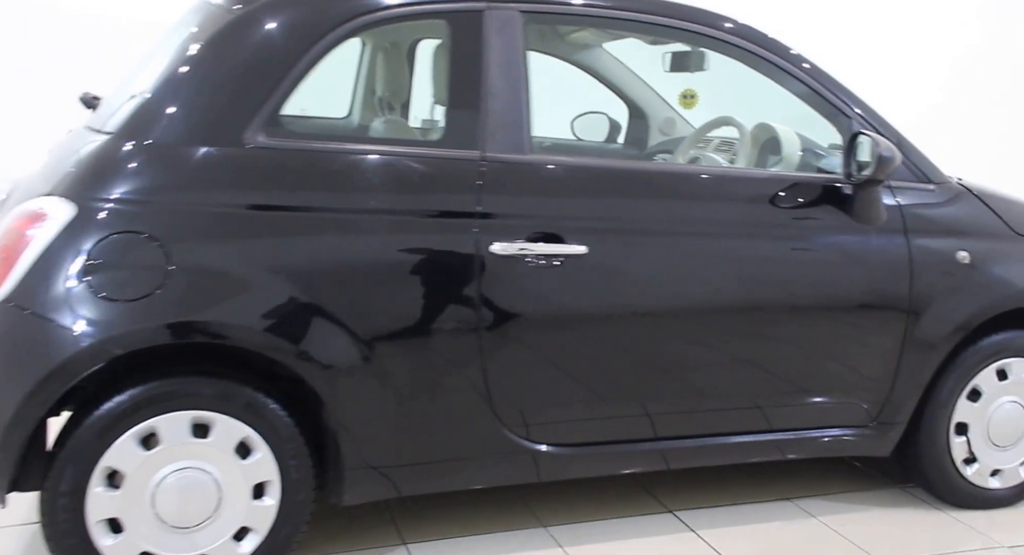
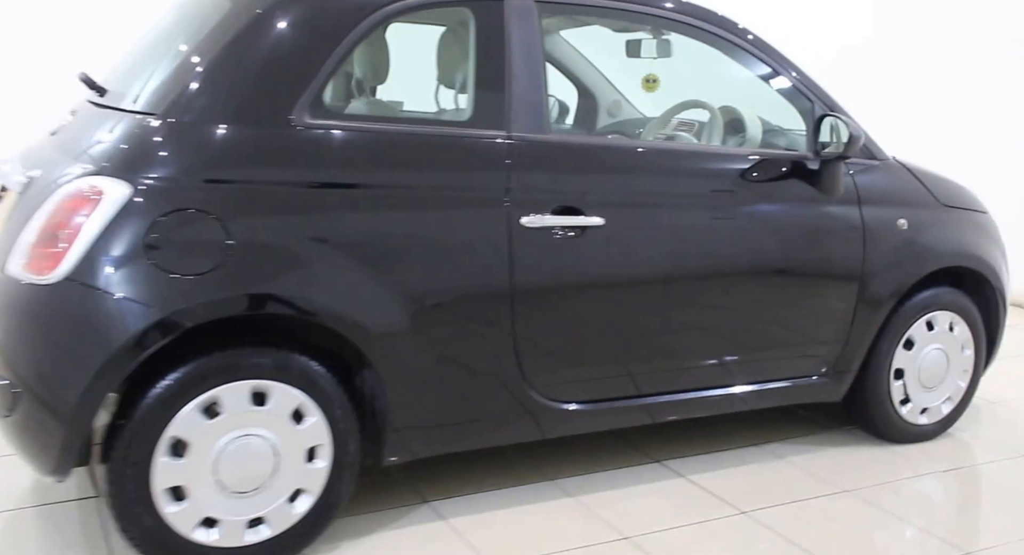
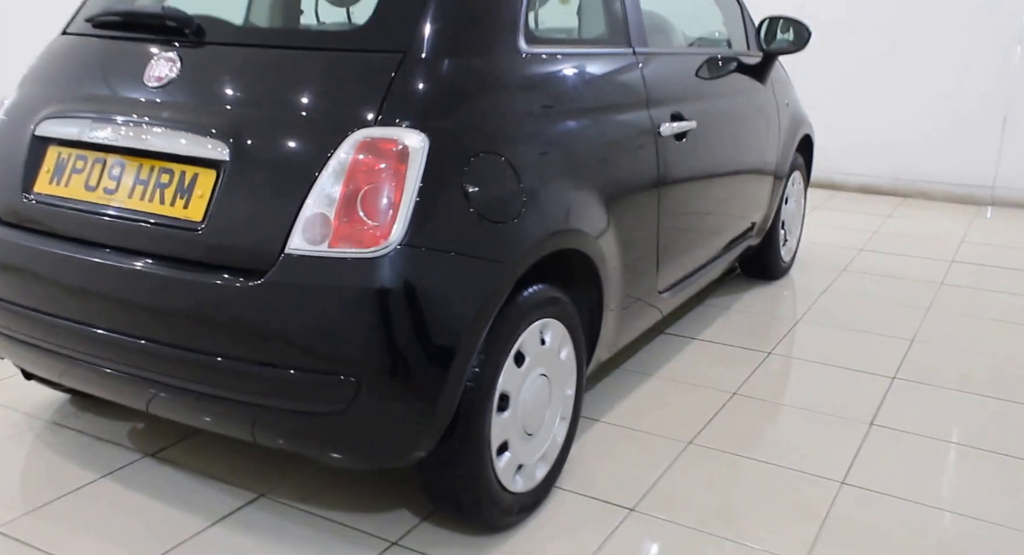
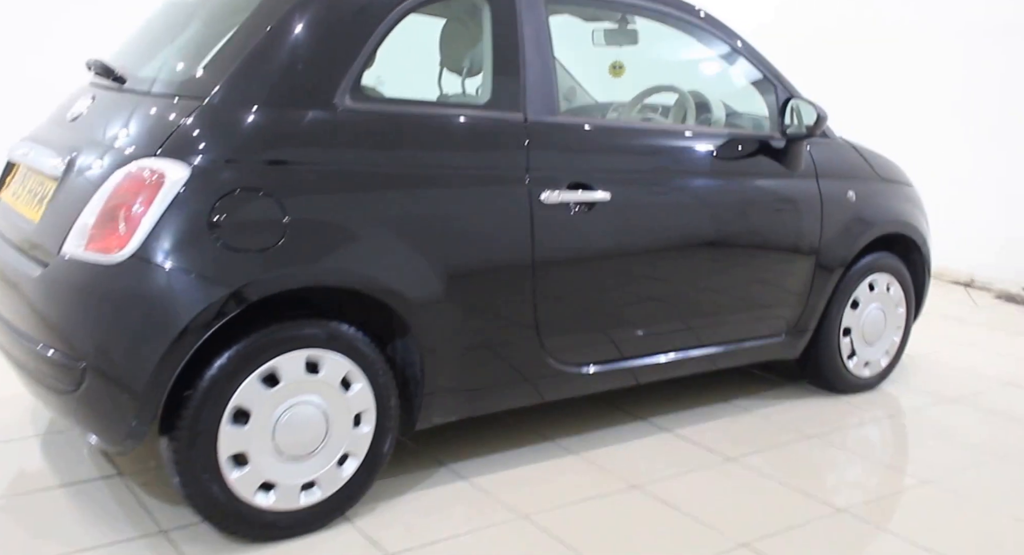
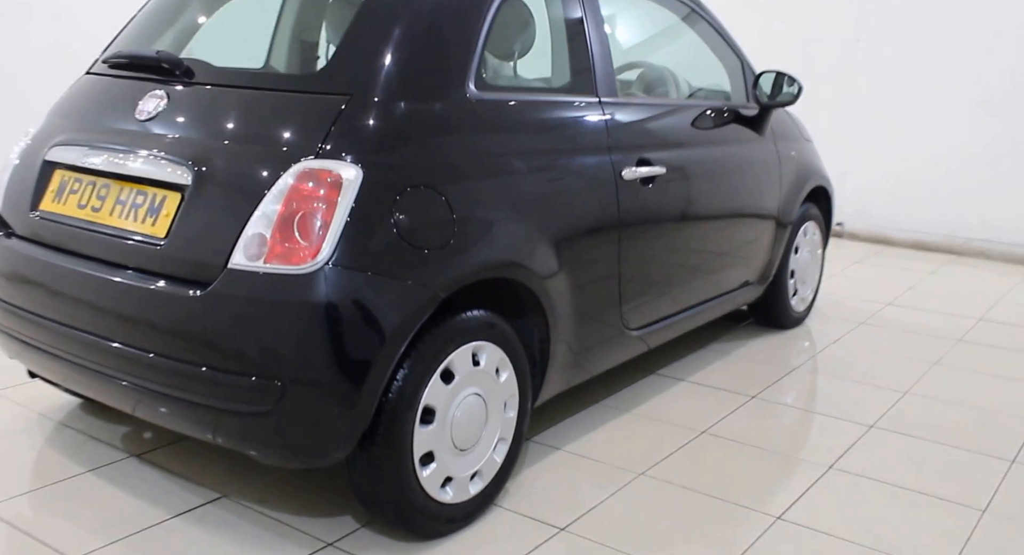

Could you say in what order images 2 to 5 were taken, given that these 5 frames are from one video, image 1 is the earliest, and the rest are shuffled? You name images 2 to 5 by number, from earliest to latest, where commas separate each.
2, 4, 5, 3
